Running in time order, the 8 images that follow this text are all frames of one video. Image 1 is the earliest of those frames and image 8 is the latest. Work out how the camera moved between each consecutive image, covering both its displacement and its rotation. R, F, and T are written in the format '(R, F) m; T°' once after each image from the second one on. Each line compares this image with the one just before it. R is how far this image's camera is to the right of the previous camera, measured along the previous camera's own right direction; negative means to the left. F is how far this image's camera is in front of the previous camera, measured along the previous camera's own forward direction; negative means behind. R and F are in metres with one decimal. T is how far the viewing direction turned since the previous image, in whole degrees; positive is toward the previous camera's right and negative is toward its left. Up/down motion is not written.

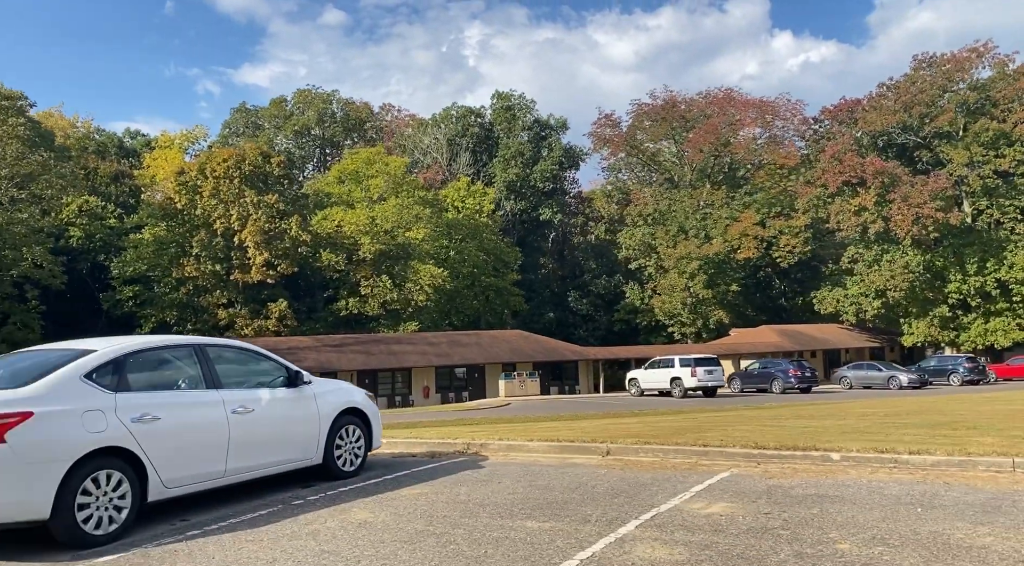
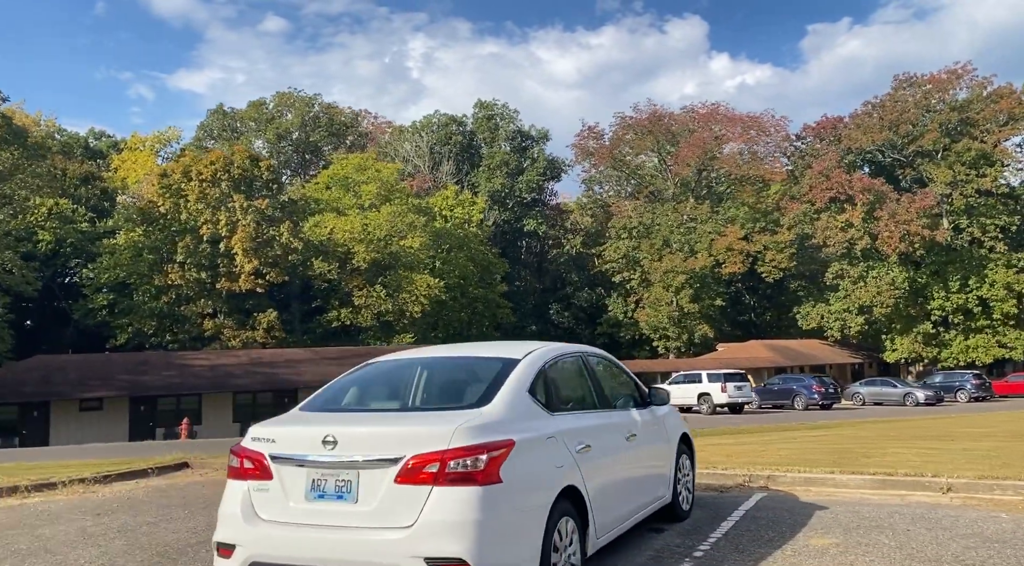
(-2.7, +1.2) m; +4°
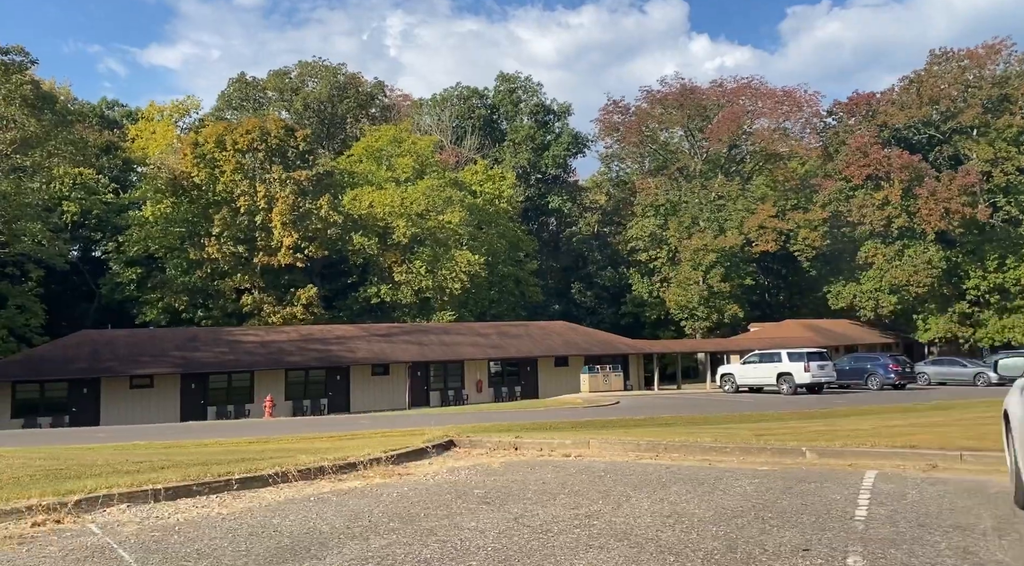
(-3.1, +1.2) m; +2°
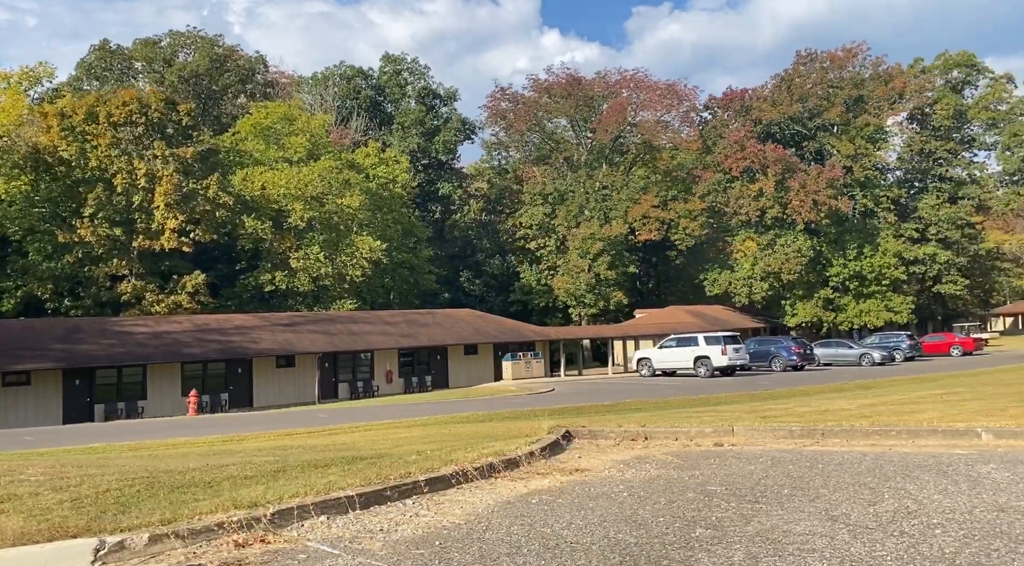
(-2.3, +1.0) m; +9°
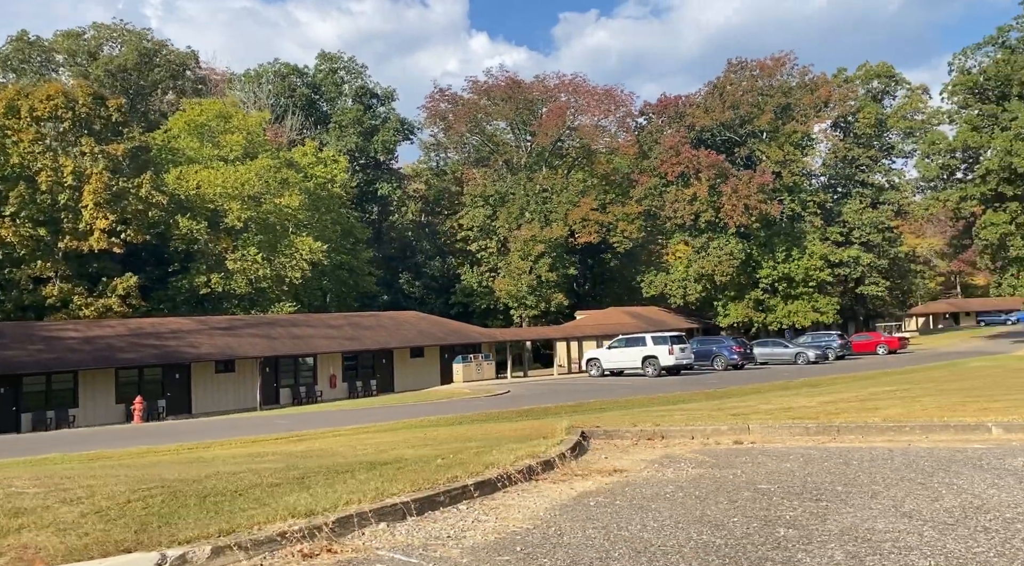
(-0.7, +0.2) m; +4°
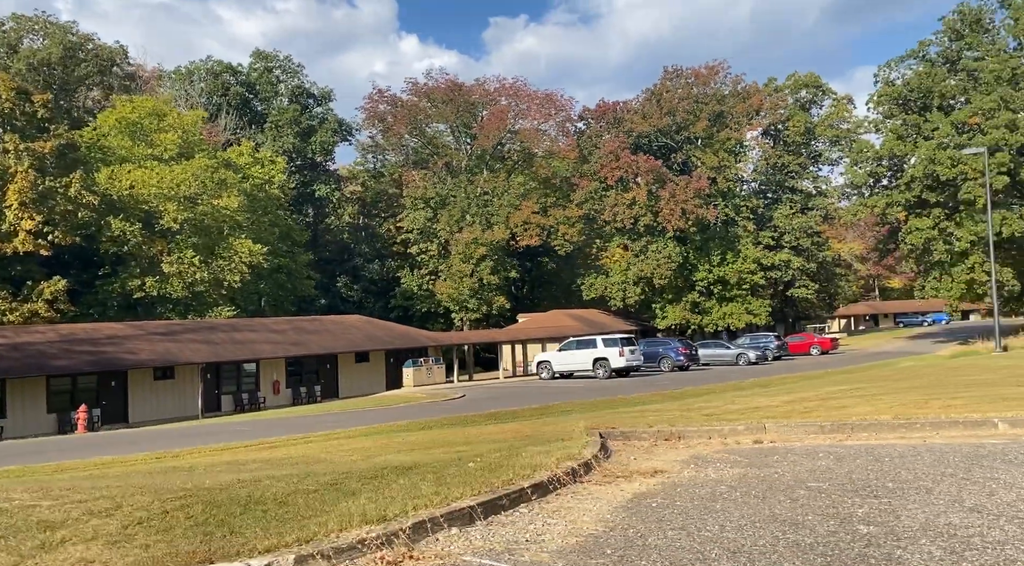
(-0.7, +0.1) m; +4°
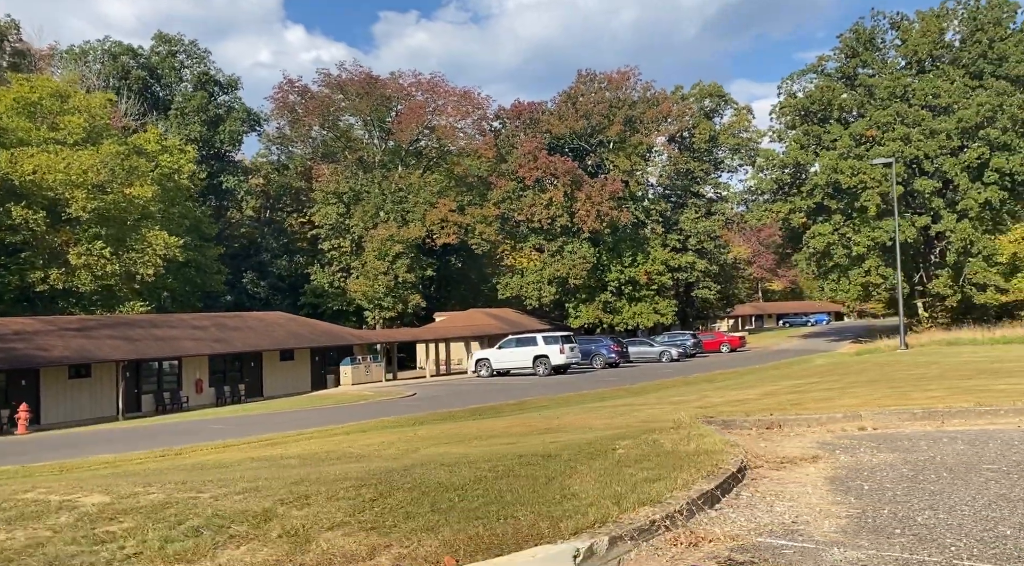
(-1.8, +0.2) m; +7°
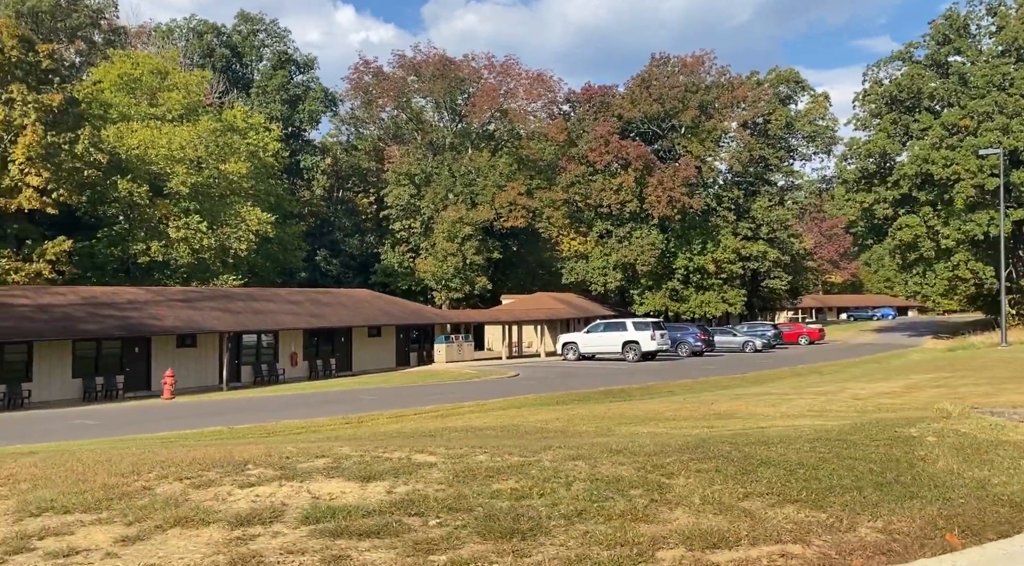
(-1.8, -0.1) m; -3°
